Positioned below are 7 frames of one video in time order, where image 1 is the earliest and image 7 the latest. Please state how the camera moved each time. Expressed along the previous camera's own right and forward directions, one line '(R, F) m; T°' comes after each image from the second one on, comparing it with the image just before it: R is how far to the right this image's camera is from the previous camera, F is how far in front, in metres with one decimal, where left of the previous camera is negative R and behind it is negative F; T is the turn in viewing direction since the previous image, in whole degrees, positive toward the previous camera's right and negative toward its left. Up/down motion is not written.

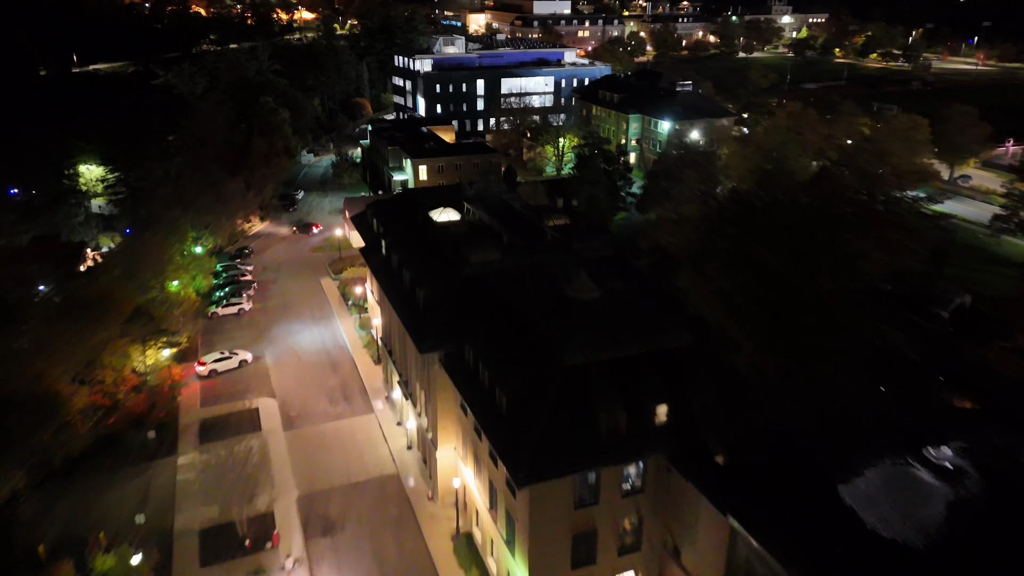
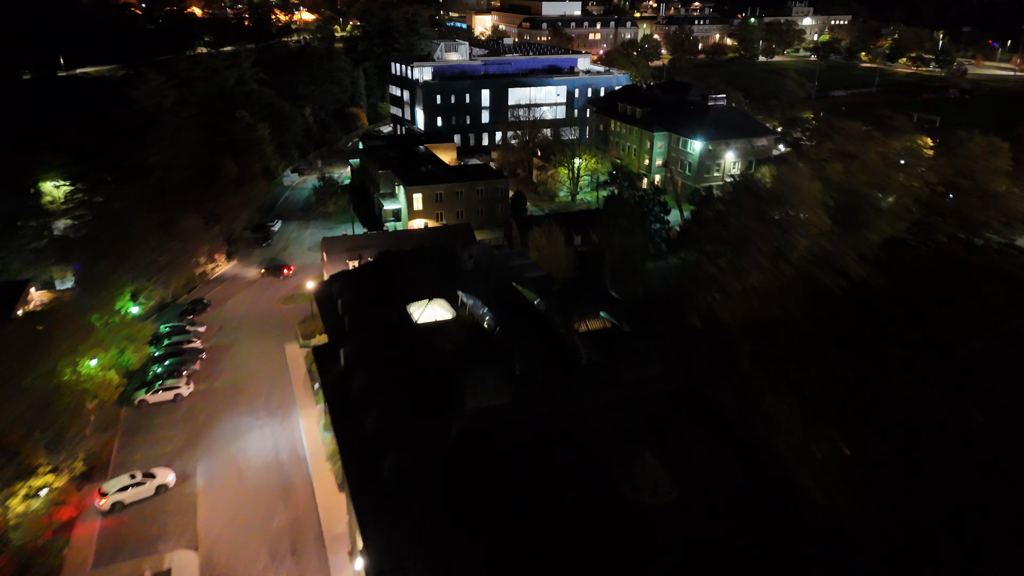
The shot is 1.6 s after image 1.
(-0.2, +6.2) m; 0°
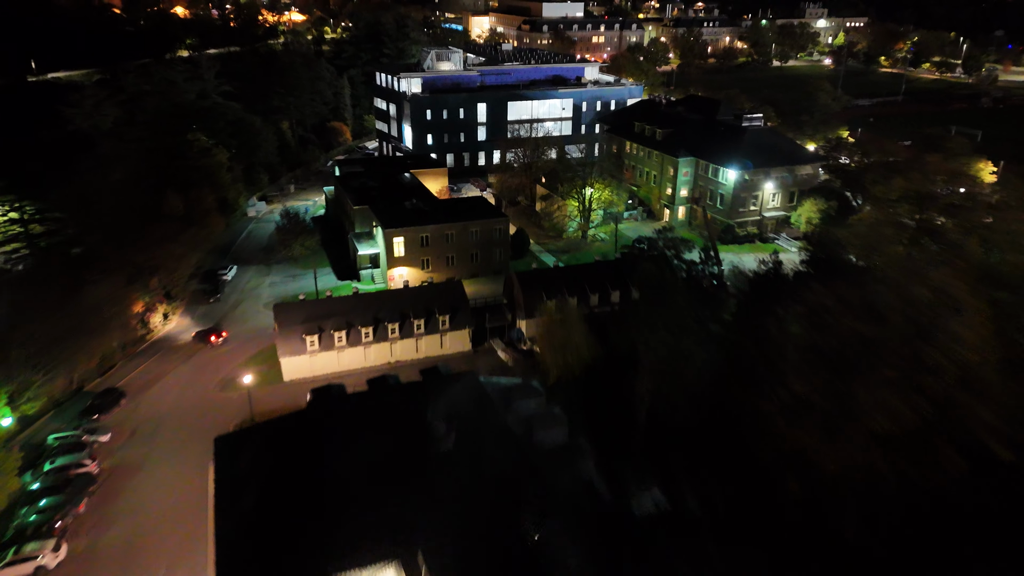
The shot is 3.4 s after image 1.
(-0.1, +6.6) m; 0°
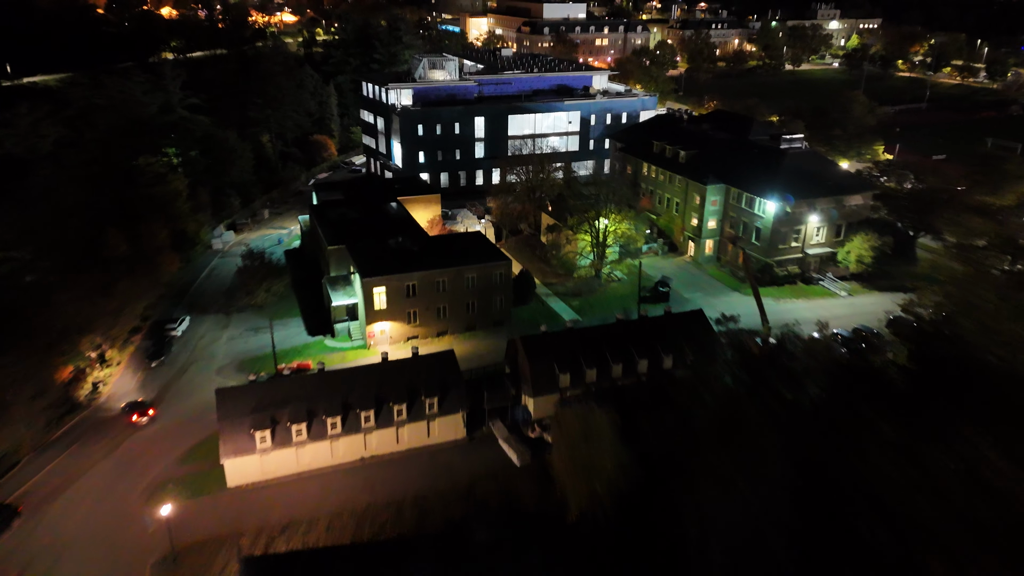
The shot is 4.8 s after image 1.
(-0.2, +5.2) m; 0°
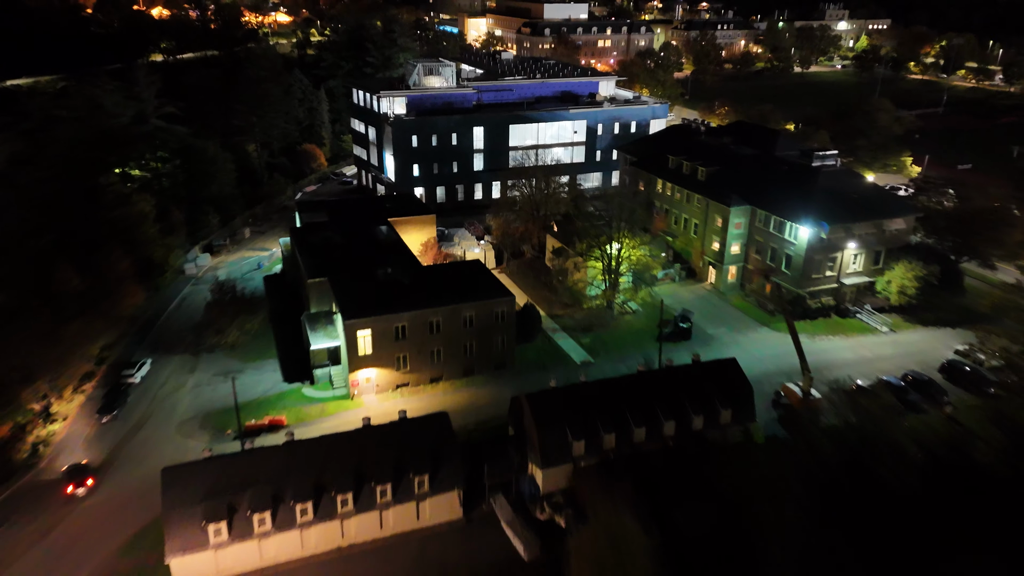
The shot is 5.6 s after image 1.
(-0.2, +3.3) m; 0°
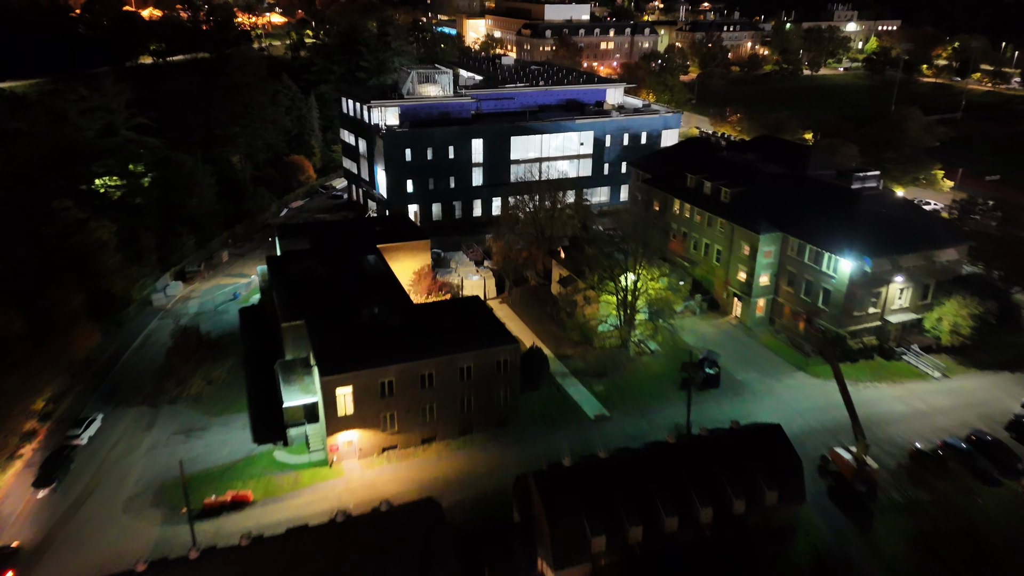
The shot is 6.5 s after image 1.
(-0.2, +3.3) m; 0°
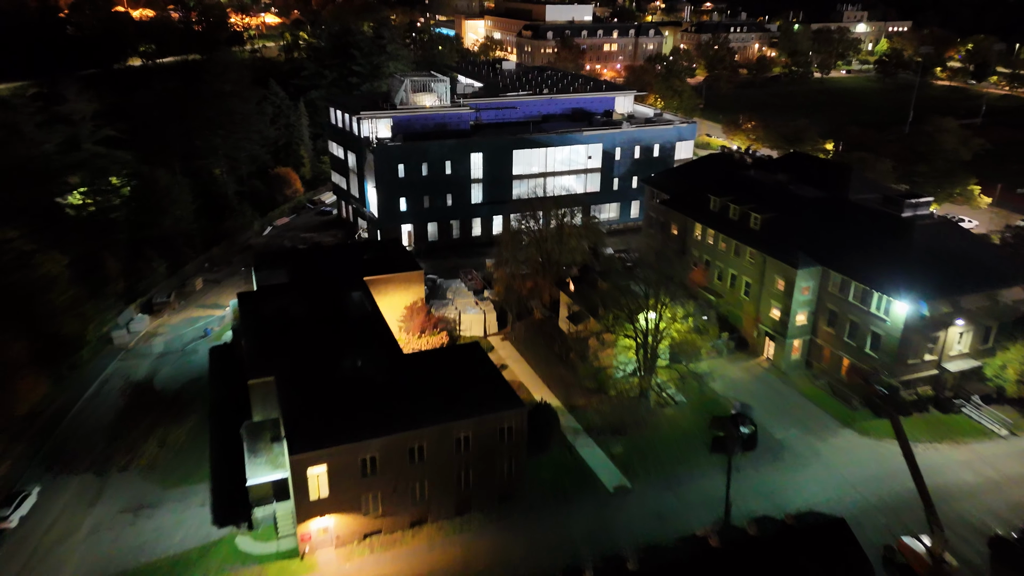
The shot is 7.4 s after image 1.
(-0.2, +3.2) m; 0°
